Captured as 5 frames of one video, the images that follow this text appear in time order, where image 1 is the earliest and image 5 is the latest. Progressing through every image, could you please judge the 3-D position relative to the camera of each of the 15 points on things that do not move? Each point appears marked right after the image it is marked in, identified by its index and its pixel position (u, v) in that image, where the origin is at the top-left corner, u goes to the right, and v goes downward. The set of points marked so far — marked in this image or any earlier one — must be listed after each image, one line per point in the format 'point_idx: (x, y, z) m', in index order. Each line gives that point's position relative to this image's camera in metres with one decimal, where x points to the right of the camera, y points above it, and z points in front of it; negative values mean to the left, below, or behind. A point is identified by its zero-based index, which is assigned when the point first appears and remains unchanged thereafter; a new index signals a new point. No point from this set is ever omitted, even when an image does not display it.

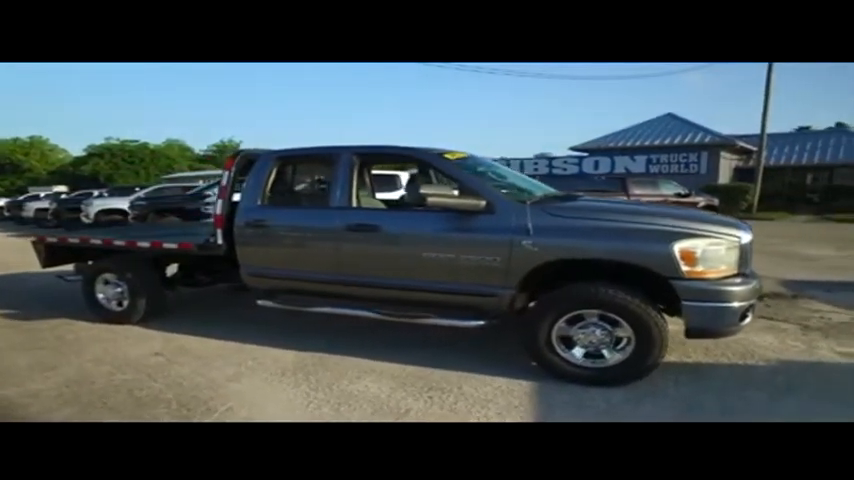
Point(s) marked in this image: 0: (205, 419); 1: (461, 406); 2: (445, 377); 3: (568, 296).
0: (-1.4, -1.1, +3.5) m
1: (+0.2, -1.0, +3.7) m
2: (+0.1, -1.0, +4.1) m
3: (+1.0, -0.4, +4.0) m
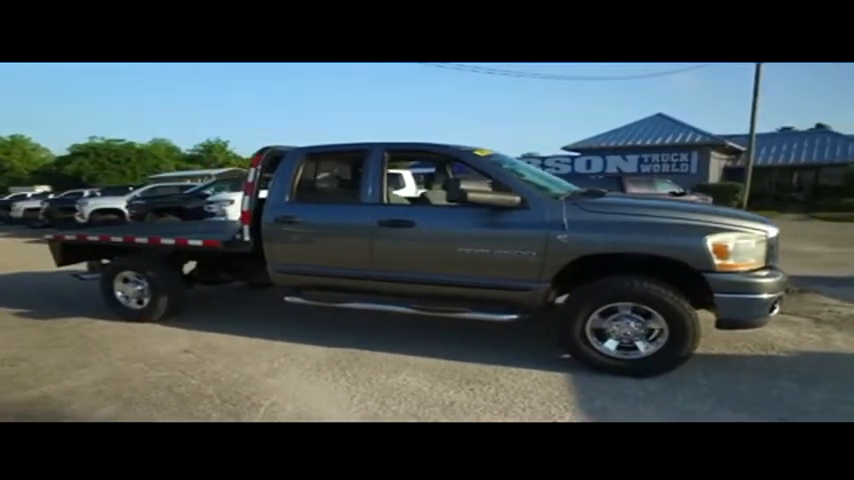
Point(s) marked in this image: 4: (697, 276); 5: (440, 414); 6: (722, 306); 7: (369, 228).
0: (-1.1, -1.1, +3.5) m
1: (+0.5, -1.0, +3.7) m
2: (+0.4, -0.9, +4.2) m
3: (+1.2, -0.3, +4.1) m
4: (+1.9, -0.2, +3.9) m
5: (+0.1, -1.1, +3.5) m
6: (+2.0, -0.4, +3.9) m
7: (-0.4, +0.1, +4.5) m
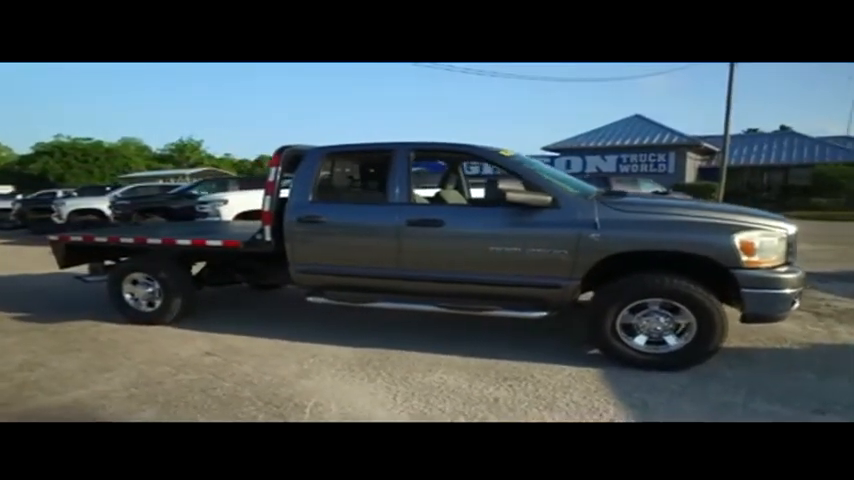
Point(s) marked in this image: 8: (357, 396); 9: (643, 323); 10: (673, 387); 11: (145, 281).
0: (-0.8, -1.1, +3.5) m
1: (+0.8, -1.0, +3.8) m
2: (+0.6, -0.9, +4.2) m
3: (+1.5, -0.3, +4.2) m
4: (+2.1, -0.2, +4.1) m
5: (+0.4, -1.0, +3.5) m
6: (+2.2, -0.4, +4.0) m
7: (-0.2, +0.1, +4.6) m
8: (-0.5, -1.0, +3.8) m
9: (+1.6, -0.6, +4.2) m
10: (+1.6, -1.0, +3.9) m
11: (-2.7, -0.4, +5.5) m
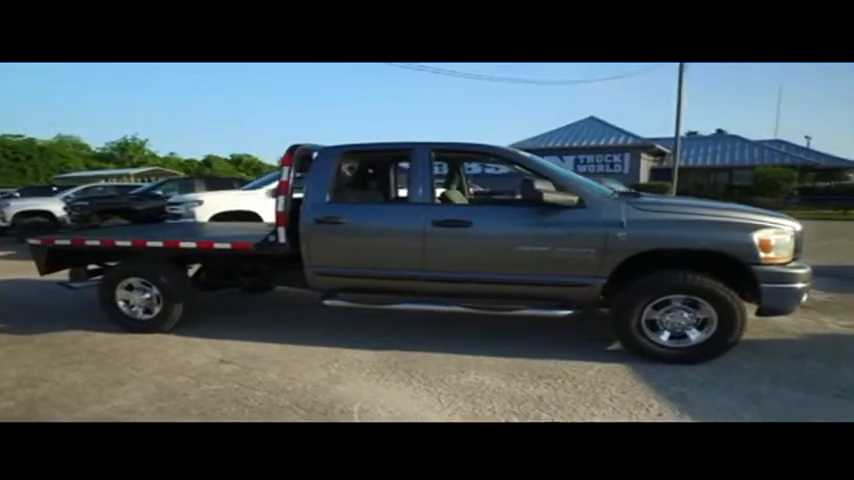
0: (-0.5, -1.1, +3.4) m
1: (+1.0, -1.0, +3.8) m
2: (+0.9, -0.9, +4.3) m
3: (+1.7, -0.3, +4.3) m
4: (+2.3, -0.2, +4.3) m
5: (+0.7, -1.0, +3.6) m
6: (+2.5, -0.4, +4.2) m
7: (0.0, +0.1, +4.5) m
8: (-0.2, -1.0, +3.7) m
9: (+1.8, -0.6, +4.4) m
10: (+1.9, -1.0, +4.0) m
11: (-2.6, -0.4, +5.2) m
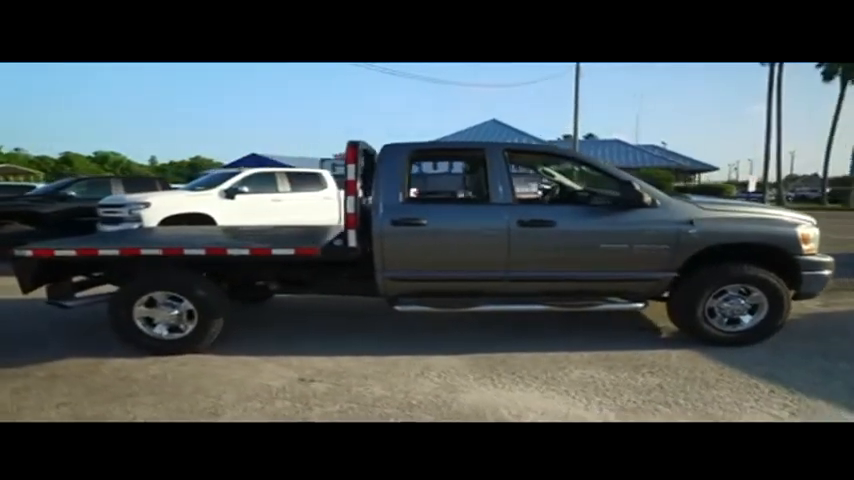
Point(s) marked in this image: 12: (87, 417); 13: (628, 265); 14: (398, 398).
0: (+0.5, -1.1, +3.3) m
1: (+1.8, -1.0, +4.1) m
2: (+1.6, -0.9, +4.4) m
3: (+2.4, -0.3, +4.7) m
4: (+3.0, -0.2, +4.8) m
5: (+1.6, -1.0, +3.7) m
6: (+3.1, -0.3, +4.8) m
7: (+0.6, +0.1, +4.5) m
8: (+0.7, -1.0, +3.6) m
9: (+2.5, -0.6, +4.8) m
10: (+2.6, -0.9, +4.5) m
11: (-2.0, -0.5, +4.5) m
12: (-2.0, -1.1, +3.4) m
13: (+1.6, -0.2, +4.6) m
14: (-0.2, -1.0, +3.7) m
